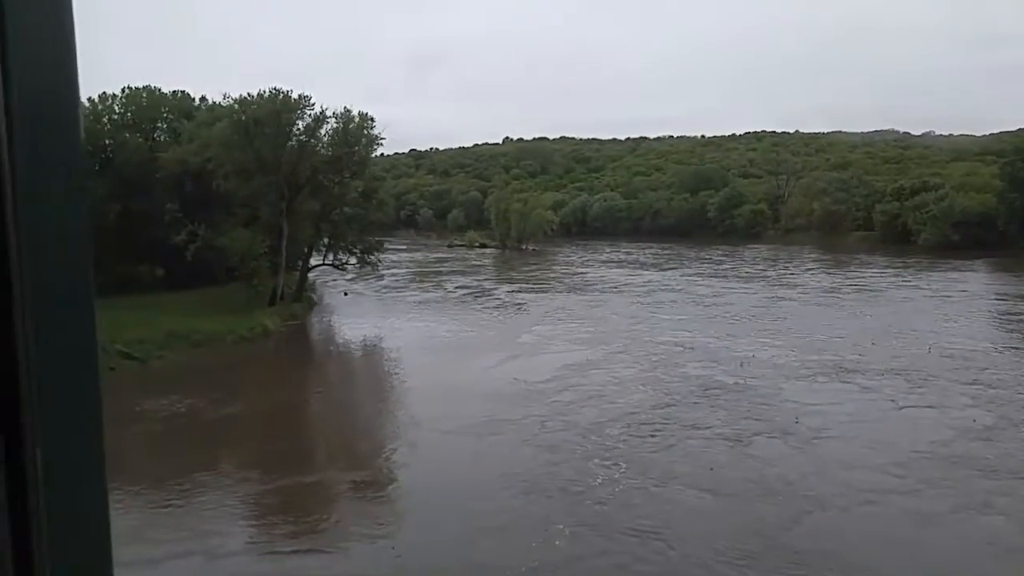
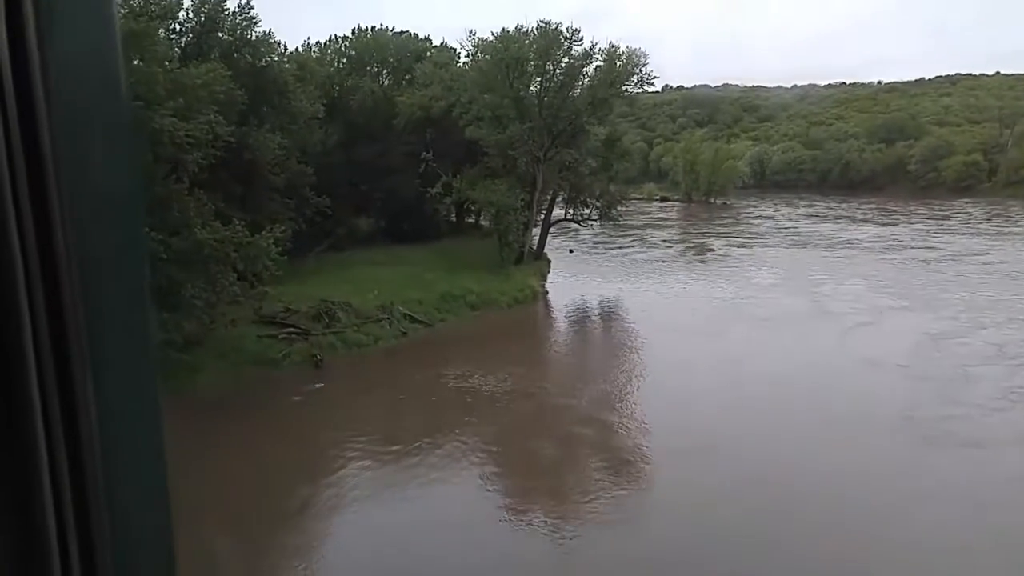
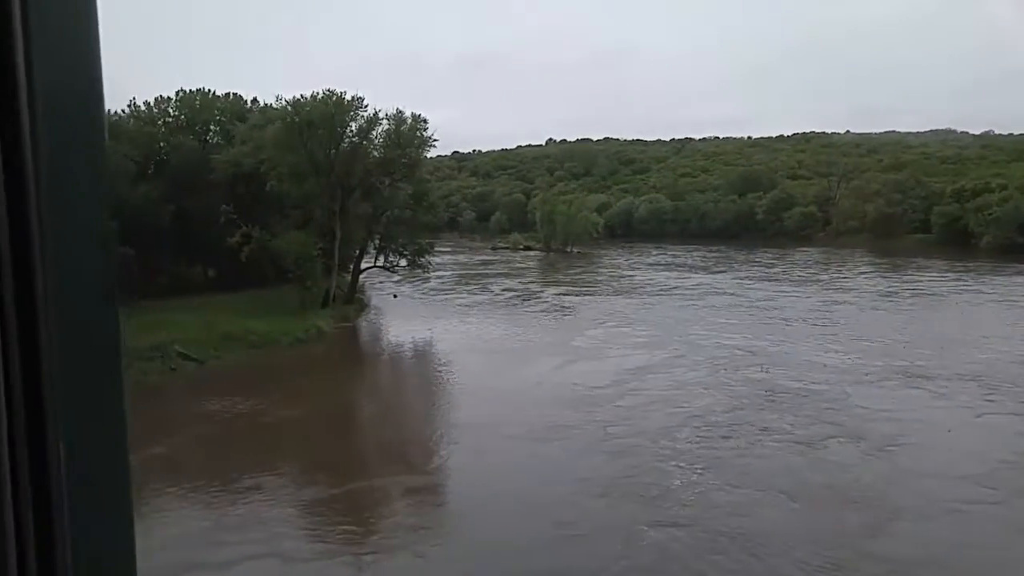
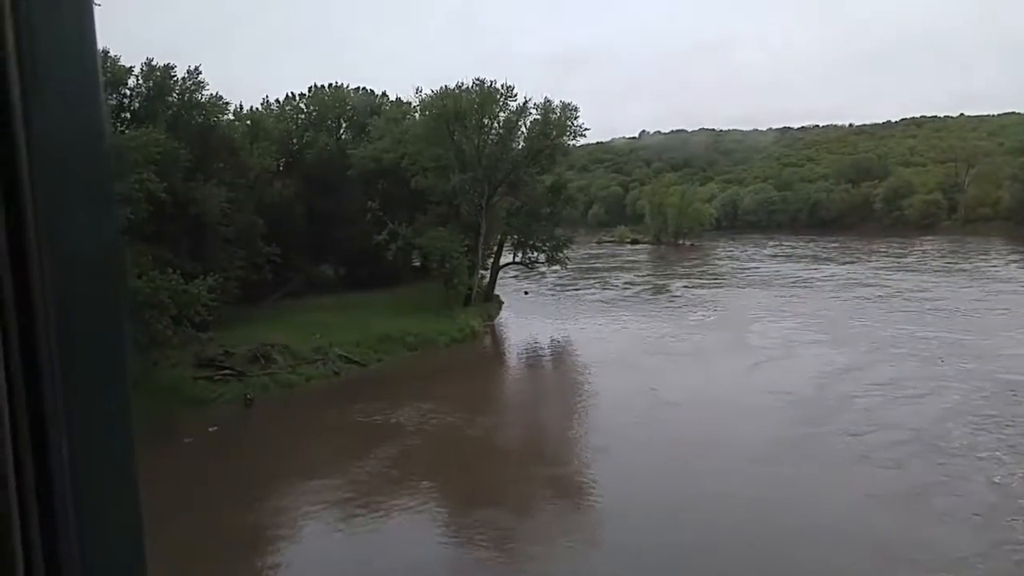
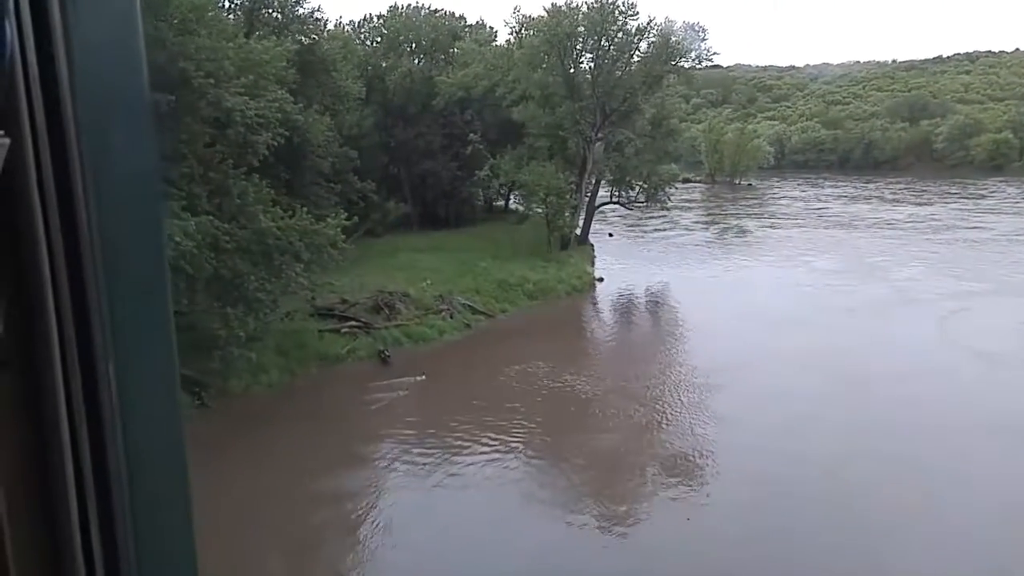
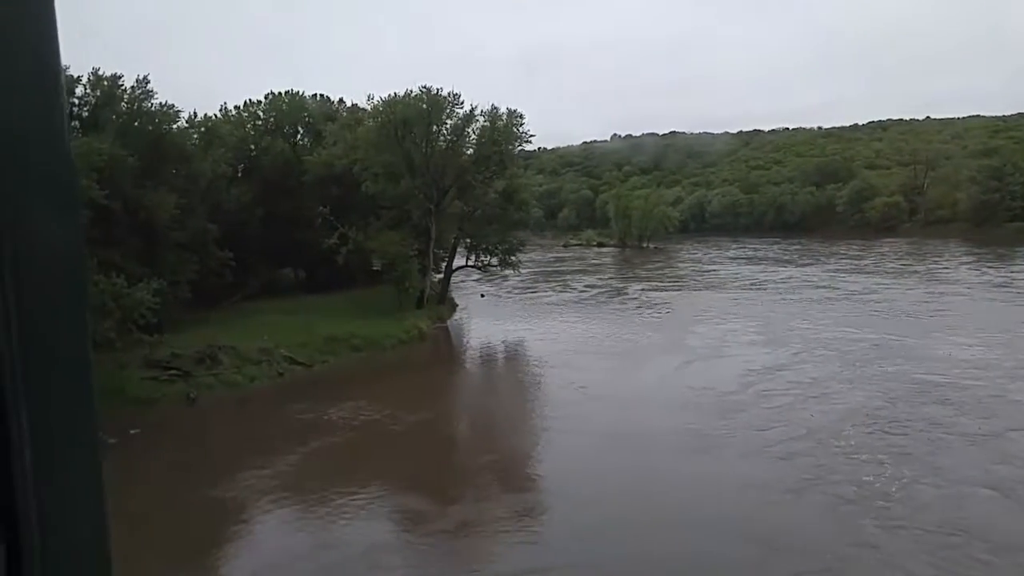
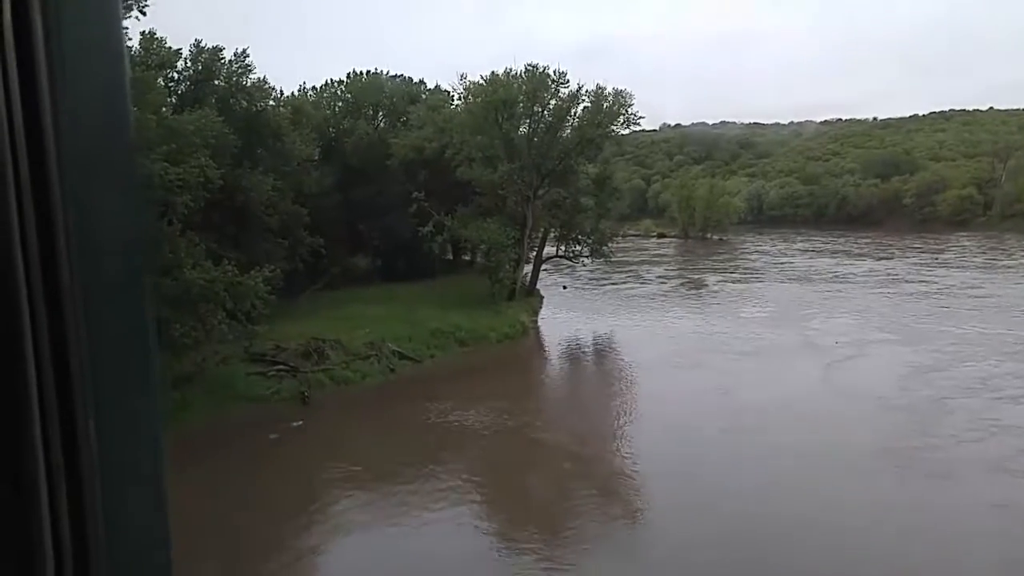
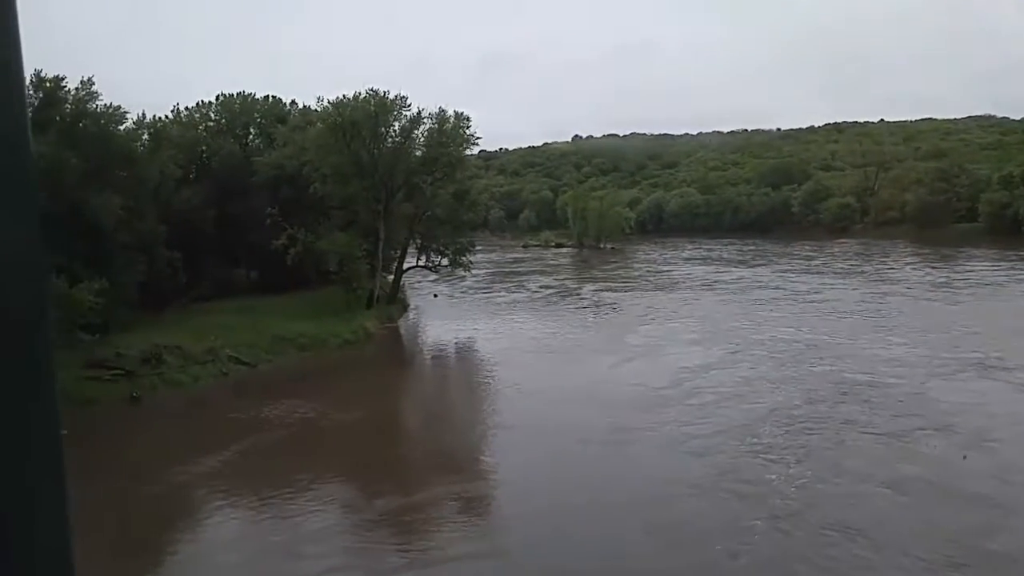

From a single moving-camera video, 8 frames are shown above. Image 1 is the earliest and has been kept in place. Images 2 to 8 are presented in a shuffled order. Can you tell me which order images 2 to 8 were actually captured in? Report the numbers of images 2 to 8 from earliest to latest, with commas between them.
3, 8, 6, 4, 7, 2, 5
